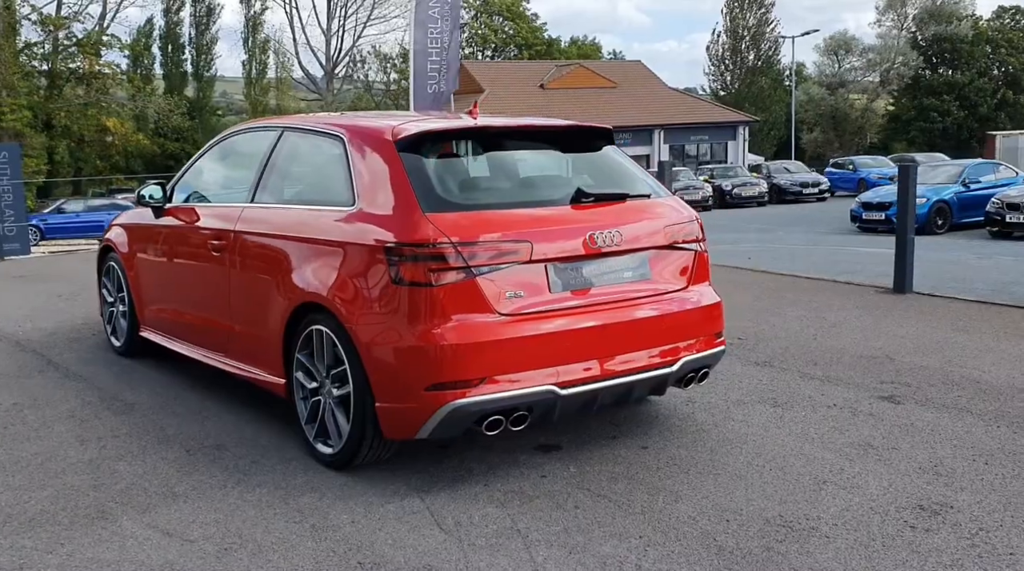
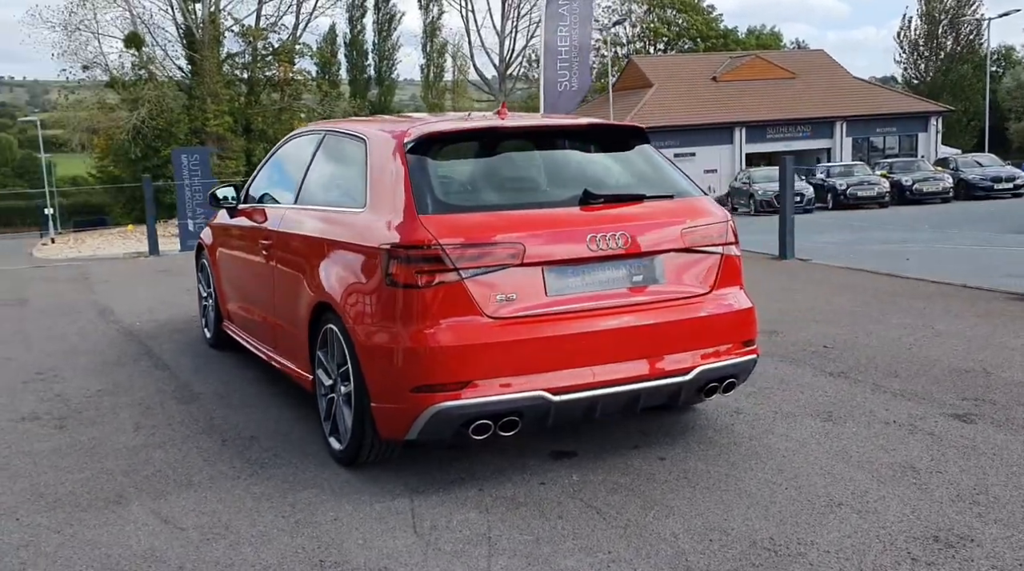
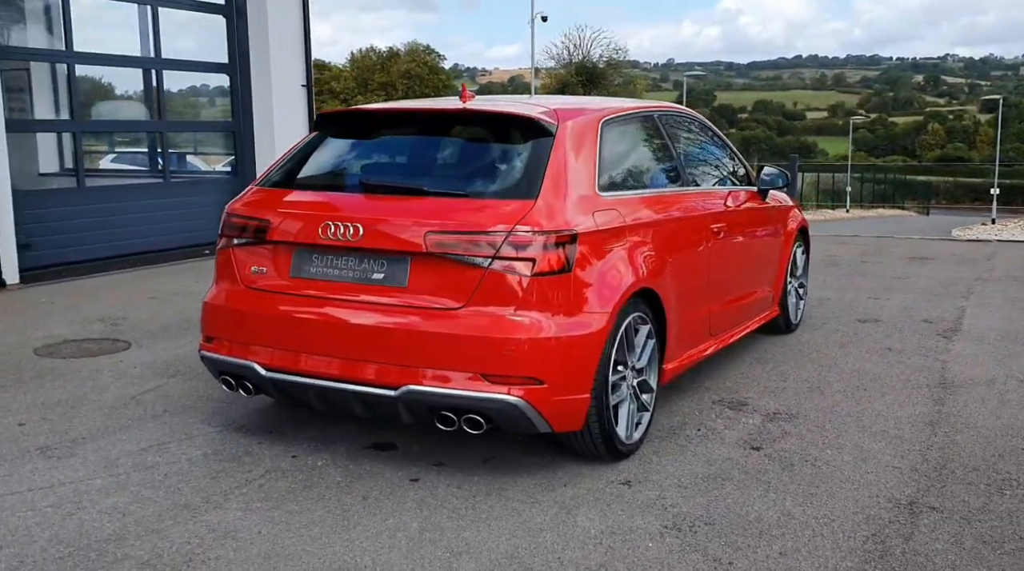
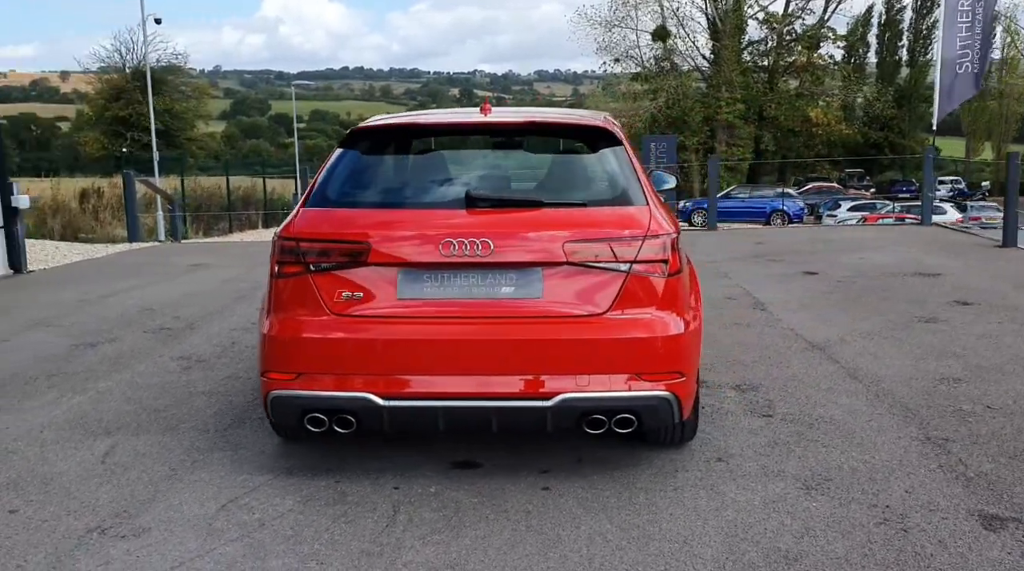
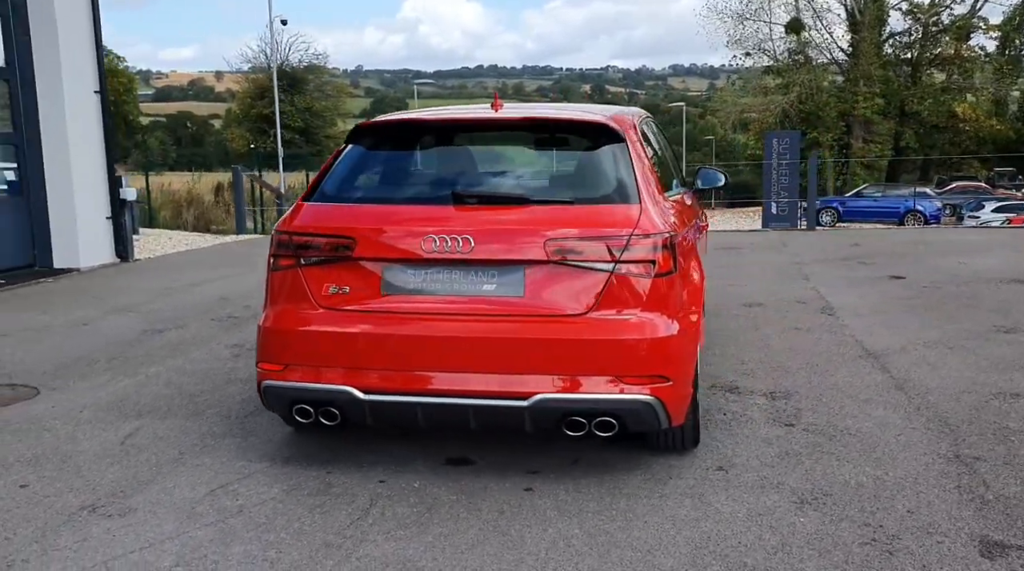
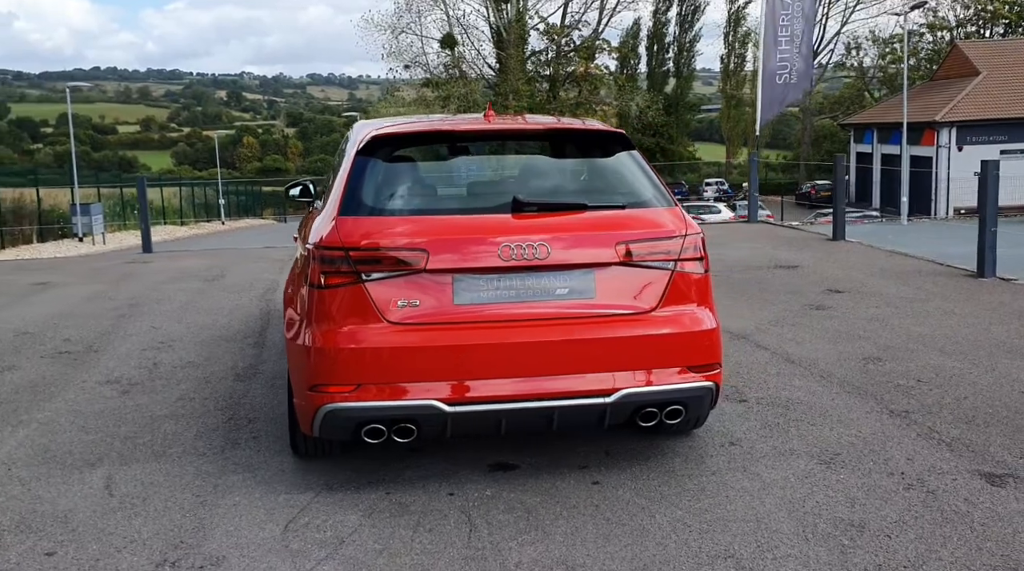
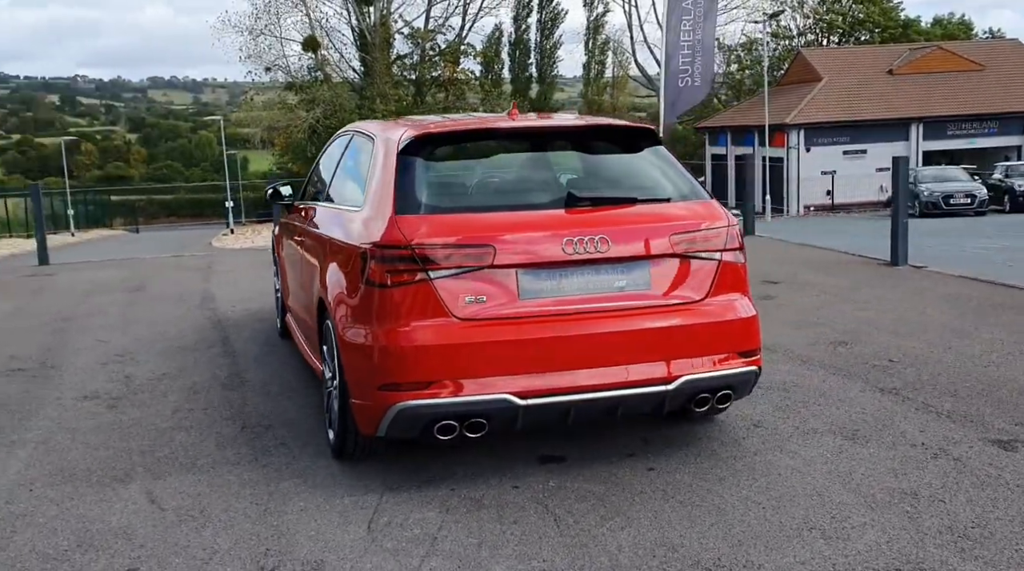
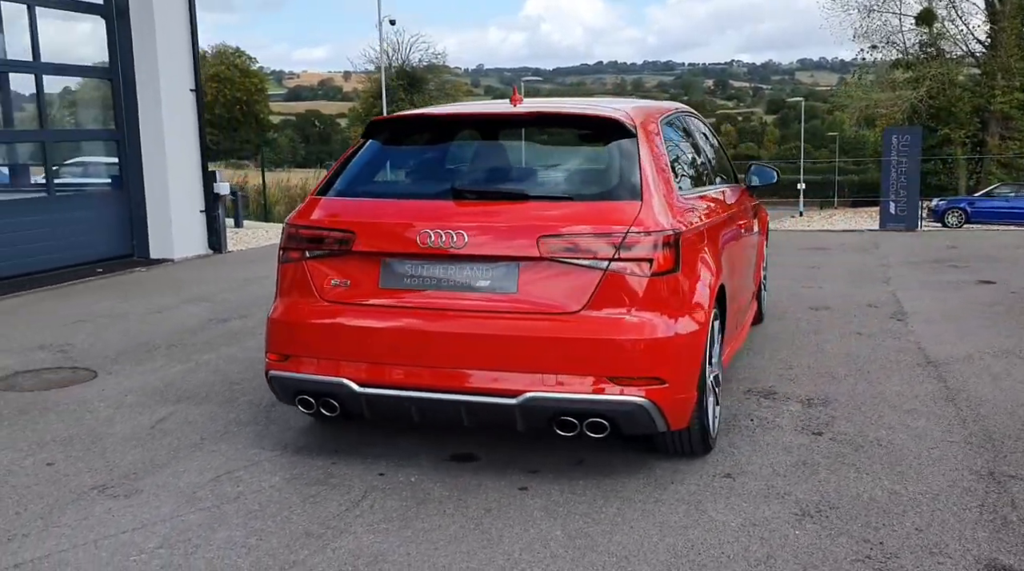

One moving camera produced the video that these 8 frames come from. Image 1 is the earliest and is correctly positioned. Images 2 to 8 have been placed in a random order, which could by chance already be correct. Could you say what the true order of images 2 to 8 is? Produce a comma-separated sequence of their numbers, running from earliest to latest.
2, 7, 6, 4, 5, 8, 3
